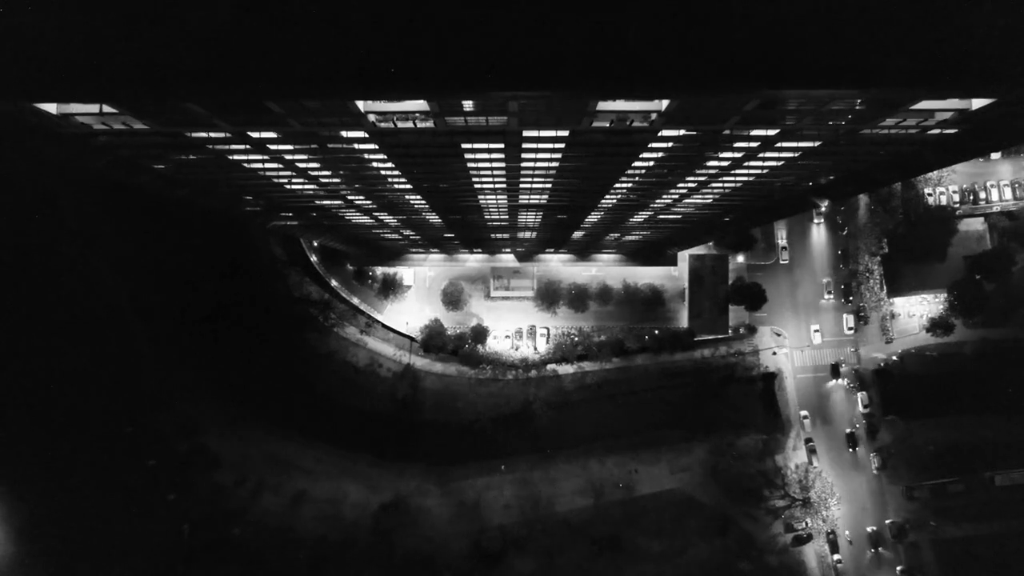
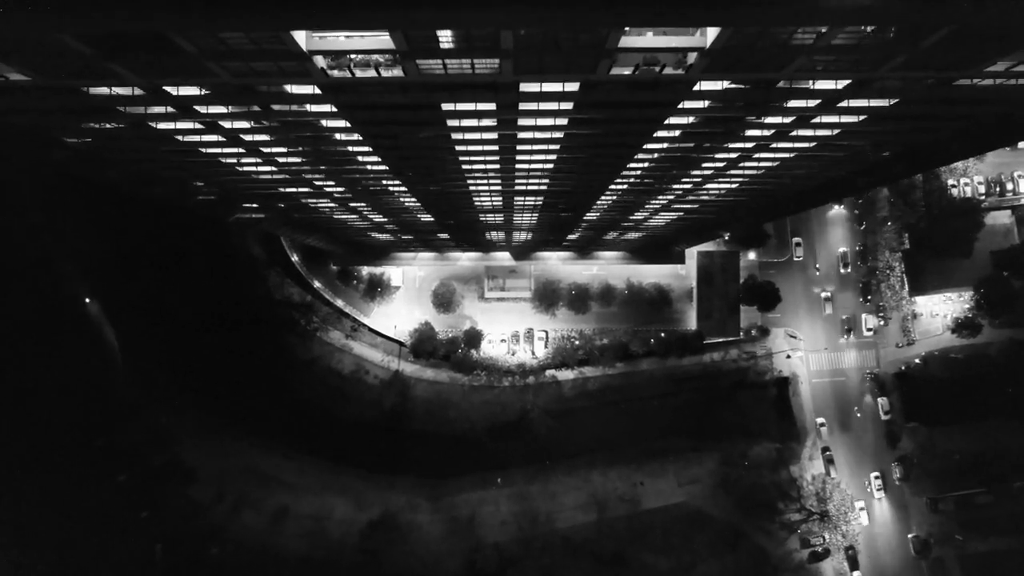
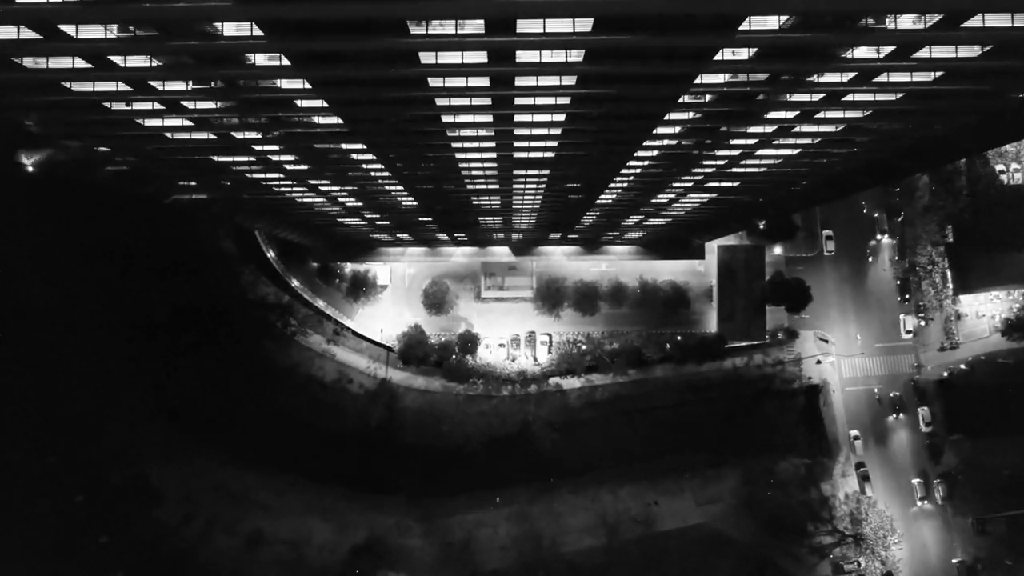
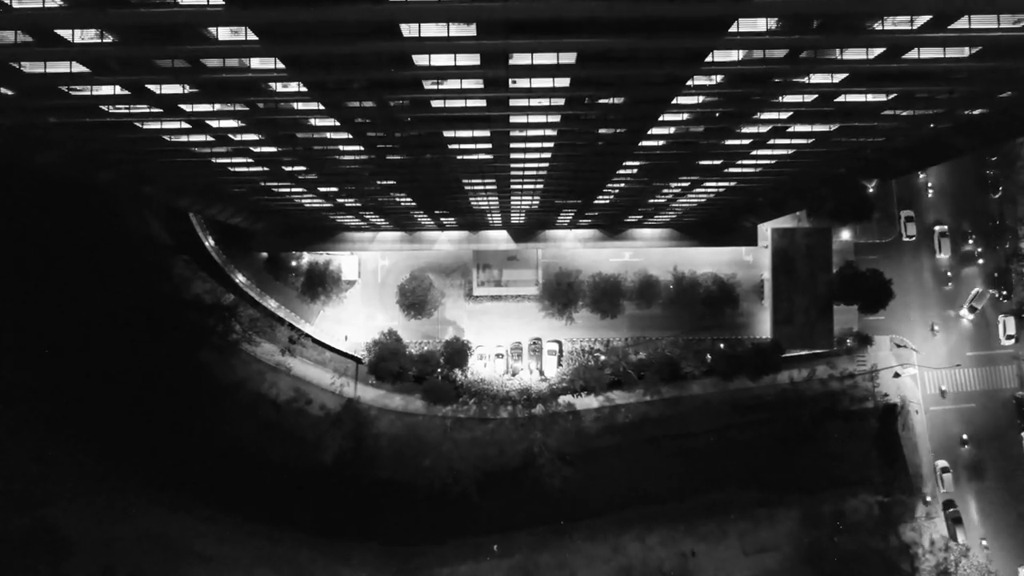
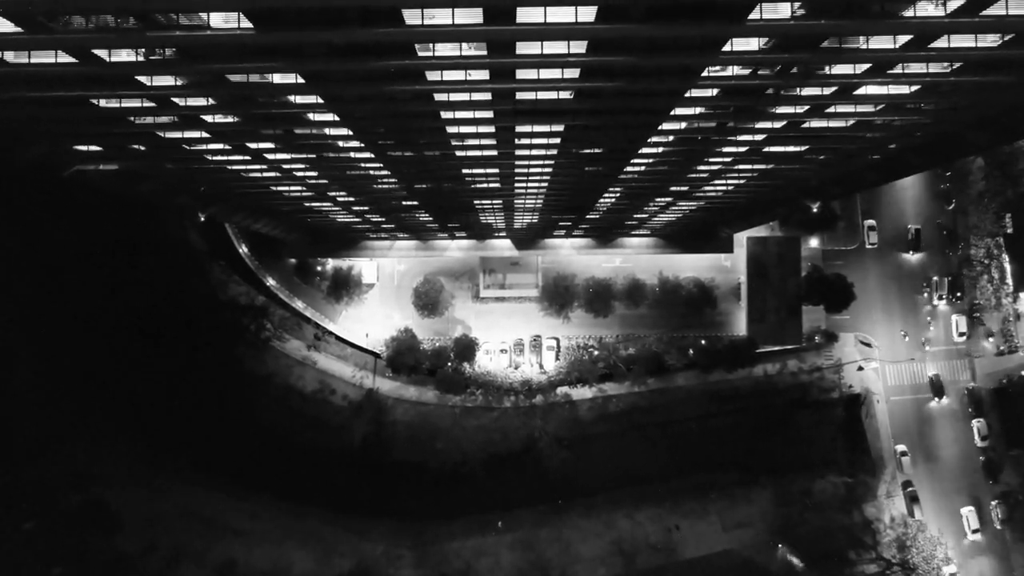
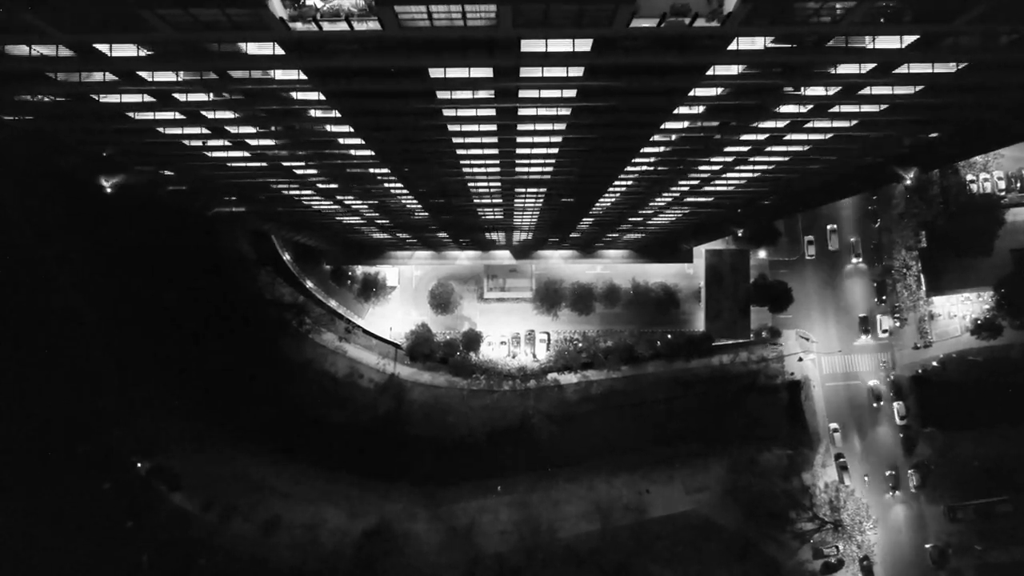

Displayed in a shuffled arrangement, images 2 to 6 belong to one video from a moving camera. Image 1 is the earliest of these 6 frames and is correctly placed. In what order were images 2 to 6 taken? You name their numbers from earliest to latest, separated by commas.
2, 6, 3, 5, 4
